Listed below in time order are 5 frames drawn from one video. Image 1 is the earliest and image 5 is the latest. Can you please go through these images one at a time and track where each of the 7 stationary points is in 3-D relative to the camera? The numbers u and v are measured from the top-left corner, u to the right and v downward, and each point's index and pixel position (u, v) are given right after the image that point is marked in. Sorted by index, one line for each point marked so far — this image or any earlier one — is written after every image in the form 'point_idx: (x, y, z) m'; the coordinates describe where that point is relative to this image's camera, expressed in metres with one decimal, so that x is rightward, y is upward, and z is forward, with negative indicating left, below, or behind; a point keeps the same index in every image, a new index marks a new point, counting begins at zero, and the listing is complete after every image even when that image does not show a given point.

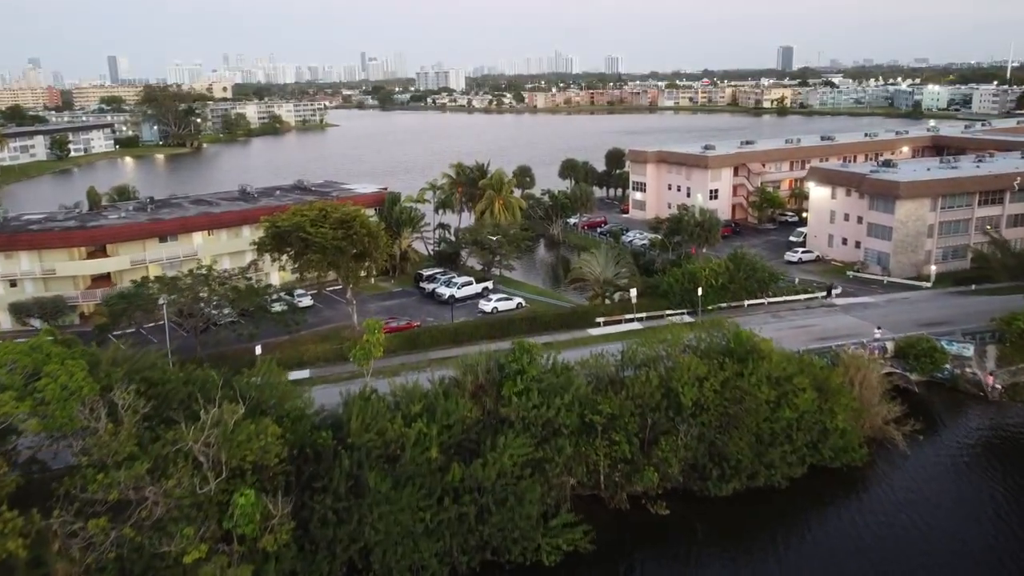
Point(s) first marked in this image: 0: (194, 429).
0: (-8.1, -3.6, +19.8) m
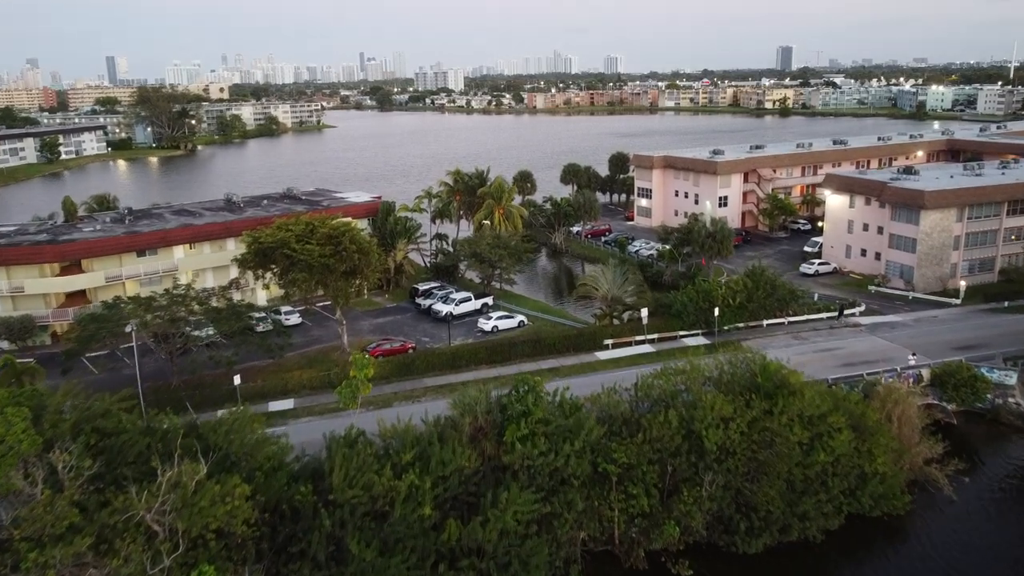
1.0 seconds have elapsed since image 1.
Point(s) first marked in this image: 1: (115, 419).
0: (-8.0, -4.5, +17.1) m
1: (-10.1, -3.3, +19.7) m
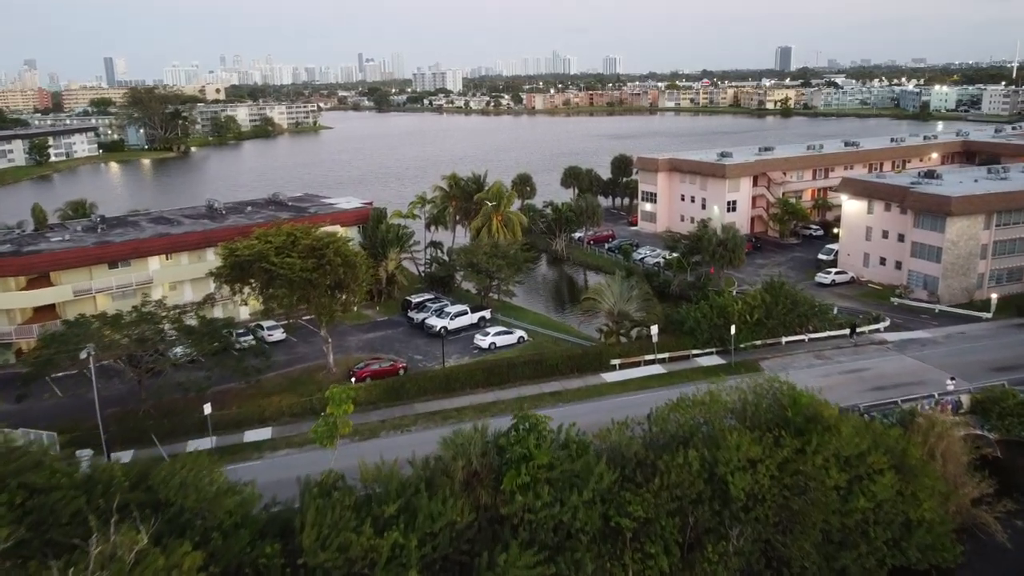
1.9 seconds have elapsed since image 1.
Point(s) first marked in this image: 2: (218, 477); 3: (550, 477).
0: (-8.0, -5.2, +14.3) m
1: (-10.1, -4.0, +17.0) m
2: (-7.0, -4.5, +18.4) m
3: (+1.0, -4.7, +19.2) m
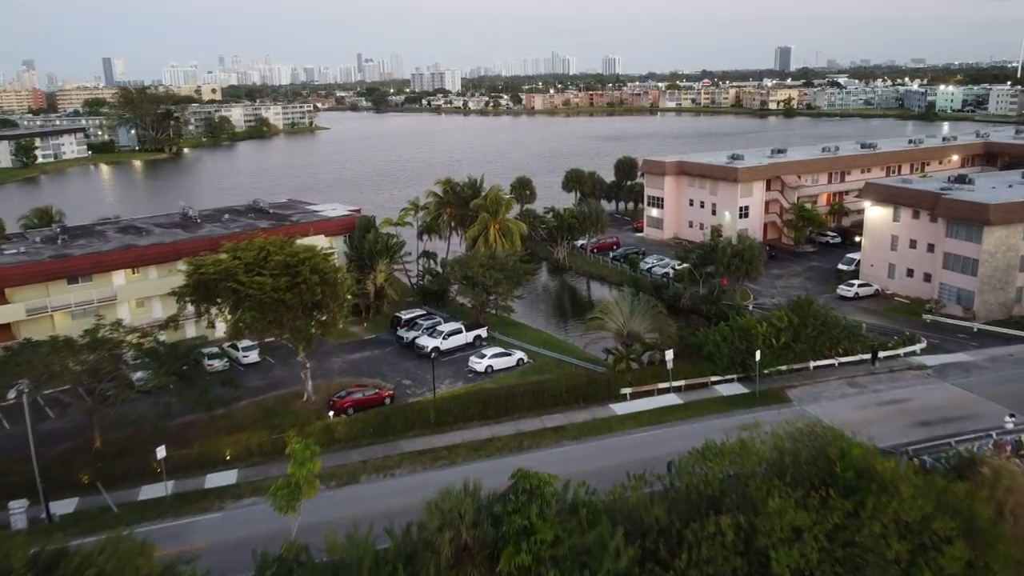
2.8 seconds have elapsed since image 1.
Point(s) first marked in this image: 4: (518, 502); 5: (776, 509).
0: (-8.1, -6.0, +10.9) m
1: (-10.2, -4.8, +13.6) m
2: (-7.1, -5.2, +15.0) m
3: (+0.9, -5.5, +15.8) m
4: (+0.1, -4.6, +16.6) m
5: (+5.8, -4.9, +17.0) m
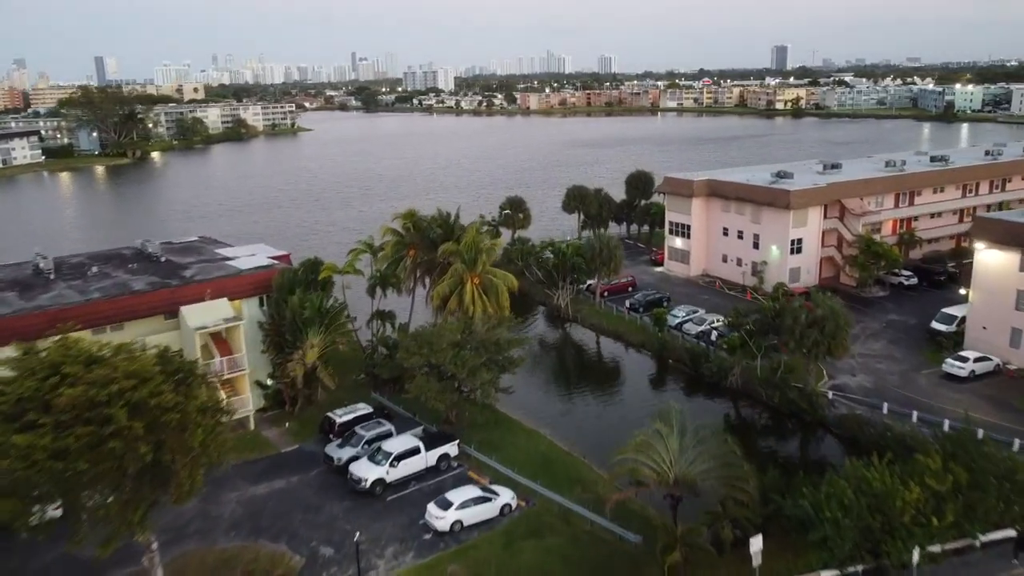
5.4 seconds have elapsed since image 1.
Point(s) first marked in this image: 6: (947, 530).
0: (-8.5, -9.2, -1.2) m
1: (-10.6, -8.0, +1.4) m
2: (-7.5, -8.4, +2.9) m
3: (+0.5, -8.6, +3.7) m
4: (-0.3, -7.8, +4.5) m
5: (+5.4, -8.0, +5.0) m
6: (+10.2, -5.7, +18.1) m
